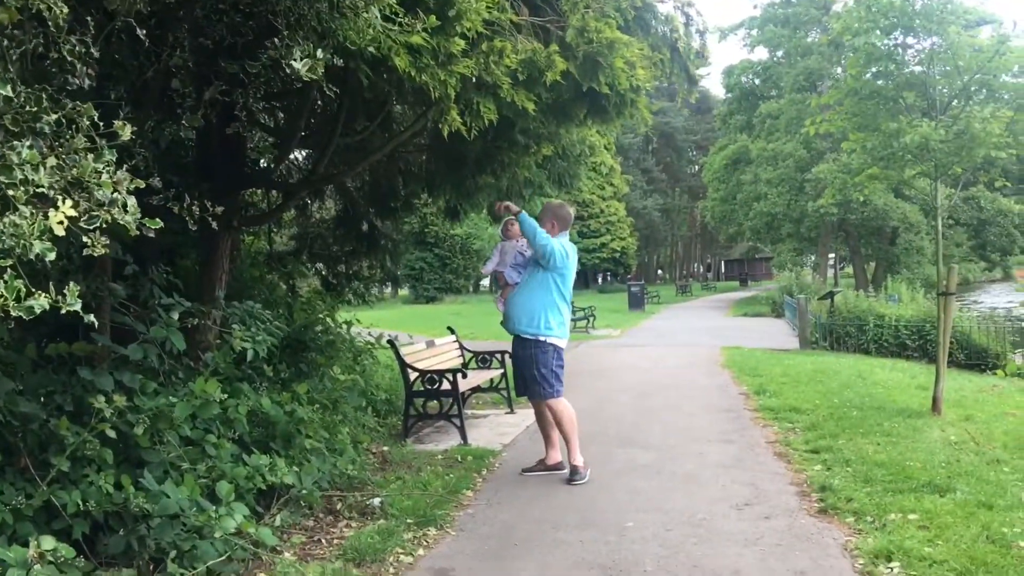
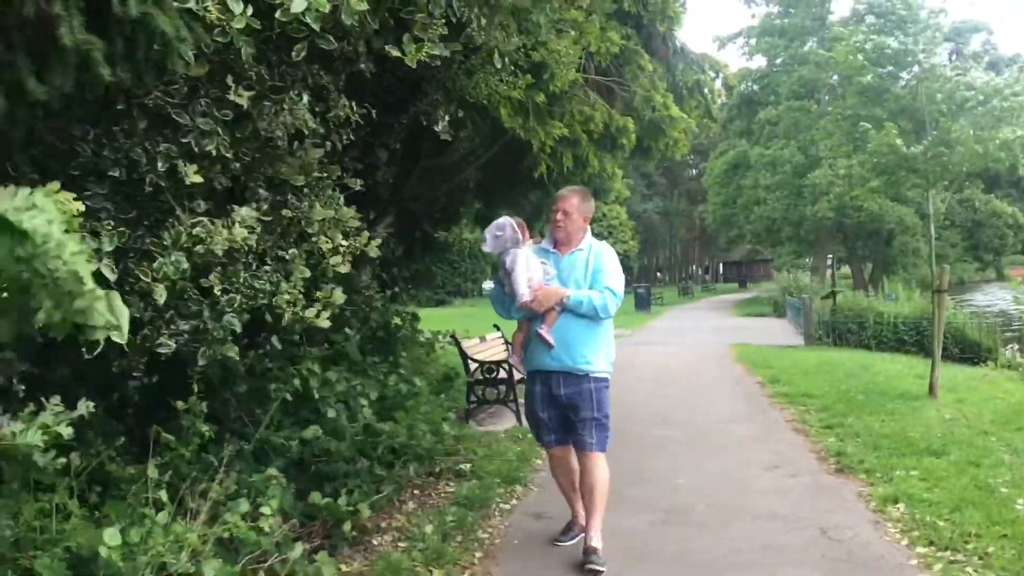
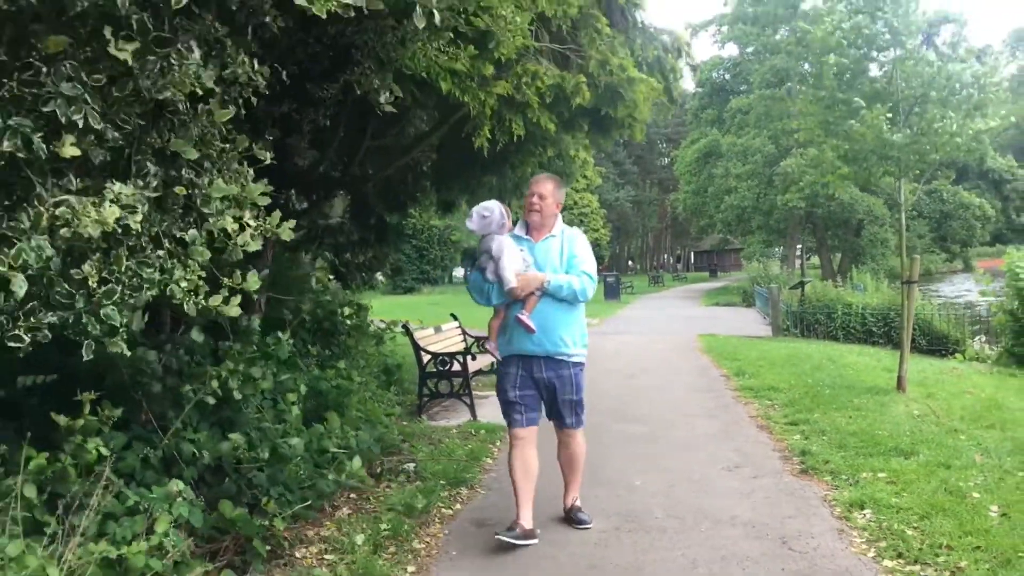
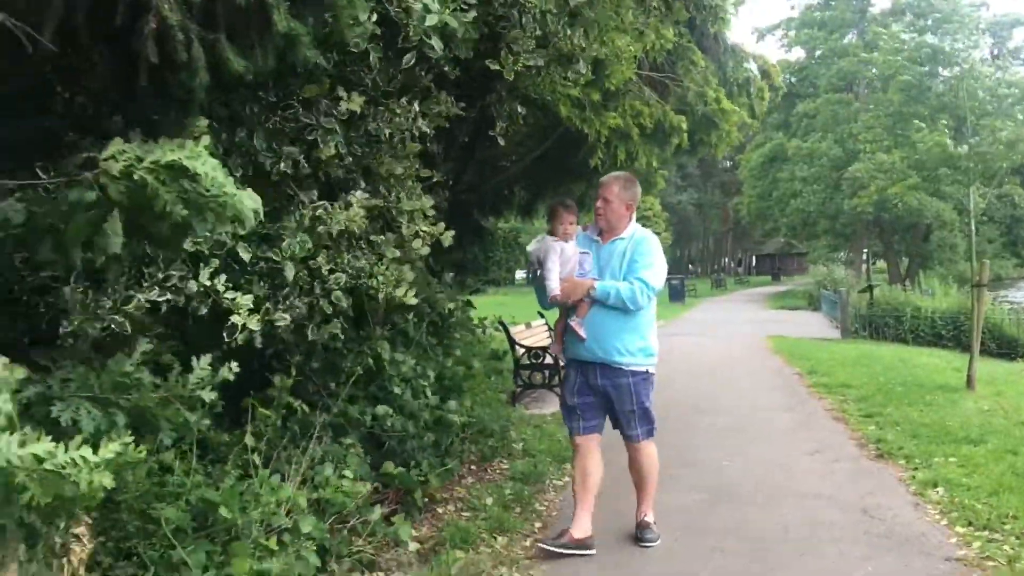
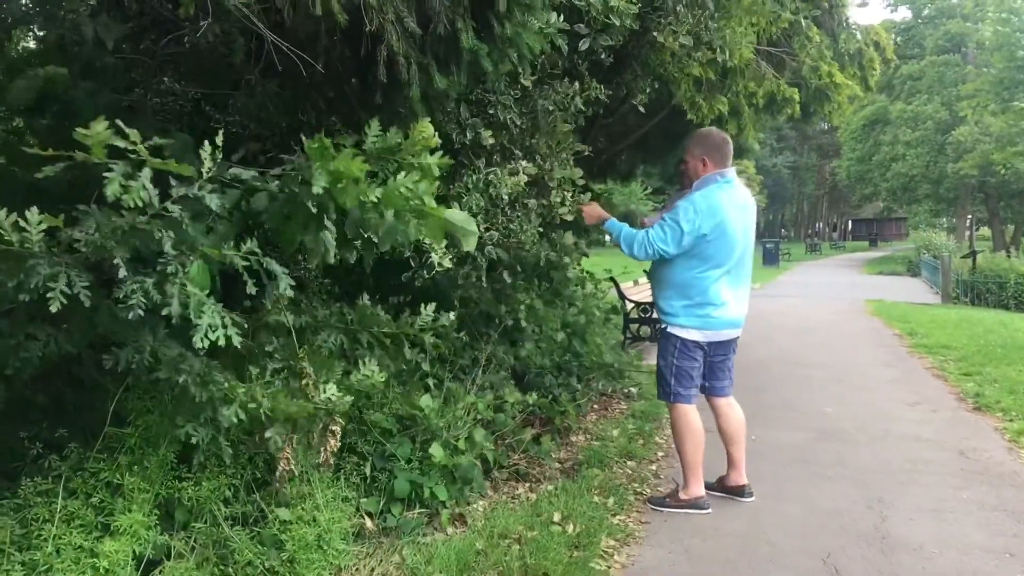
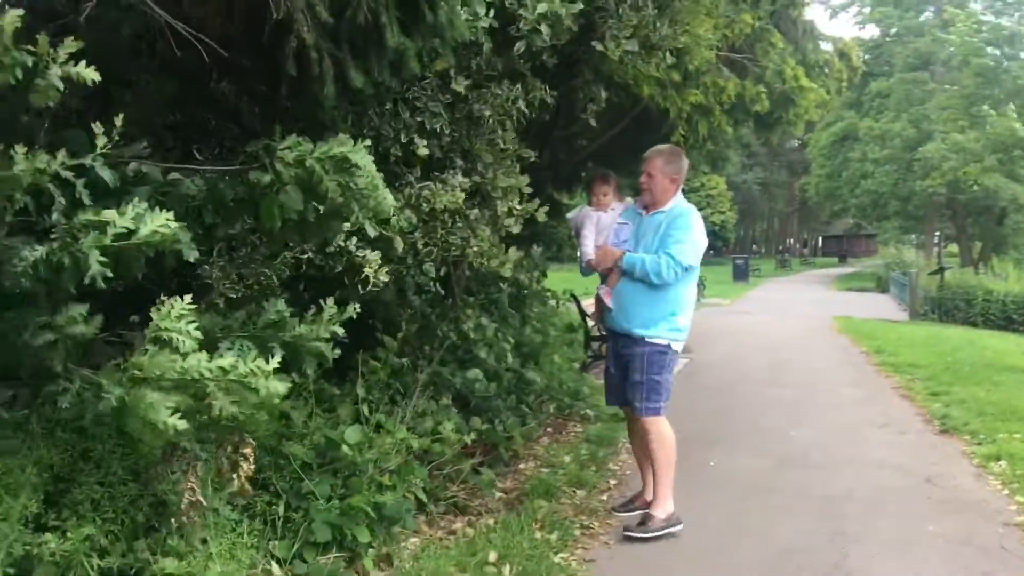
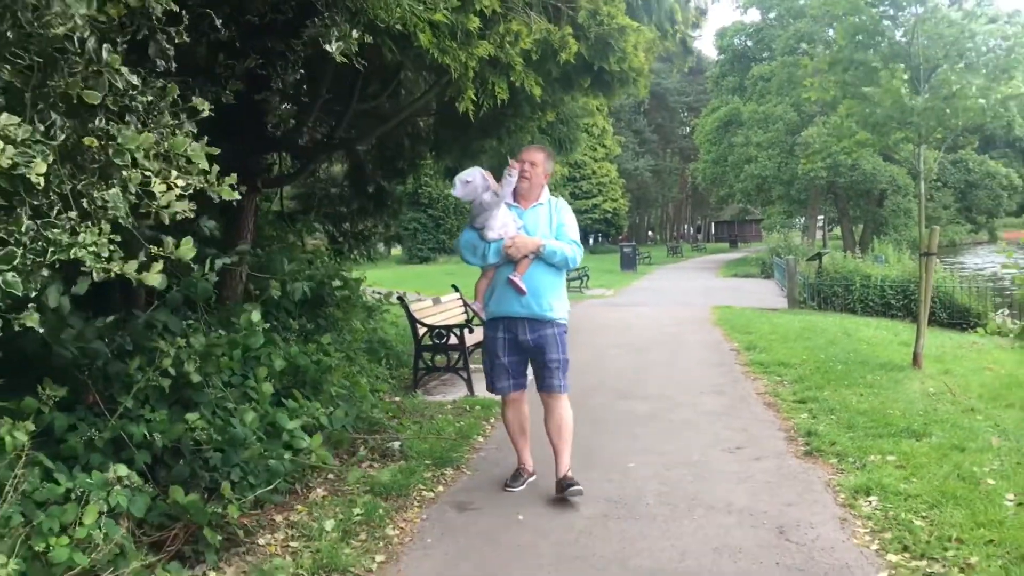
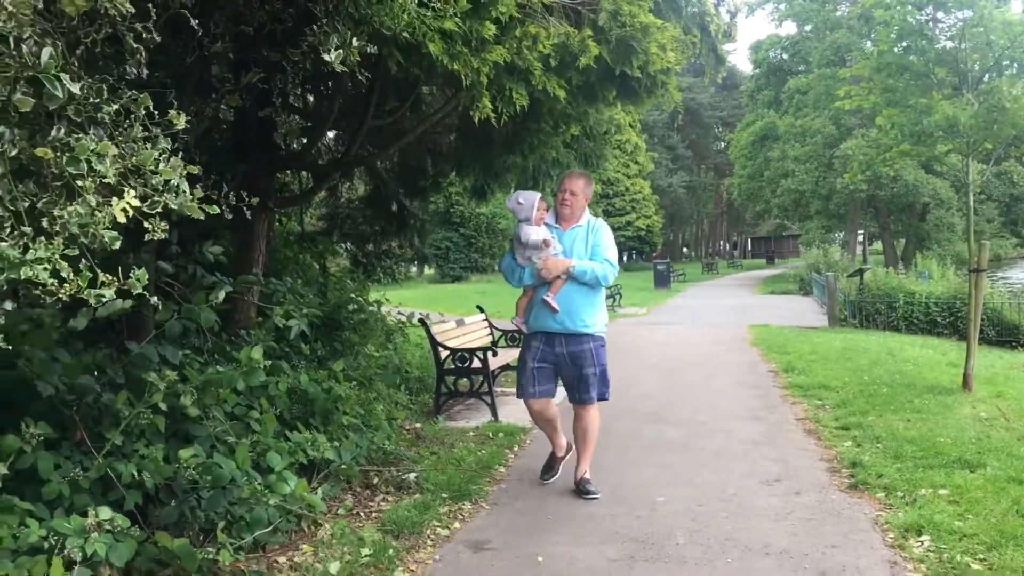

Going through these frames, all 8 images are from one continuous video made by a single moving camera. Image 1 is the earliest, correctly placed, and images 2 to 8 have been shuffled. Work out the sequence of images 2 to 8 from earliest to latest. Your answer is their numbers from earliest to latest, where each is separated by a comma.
8, 7, 3, 2, 4, 6, 5
